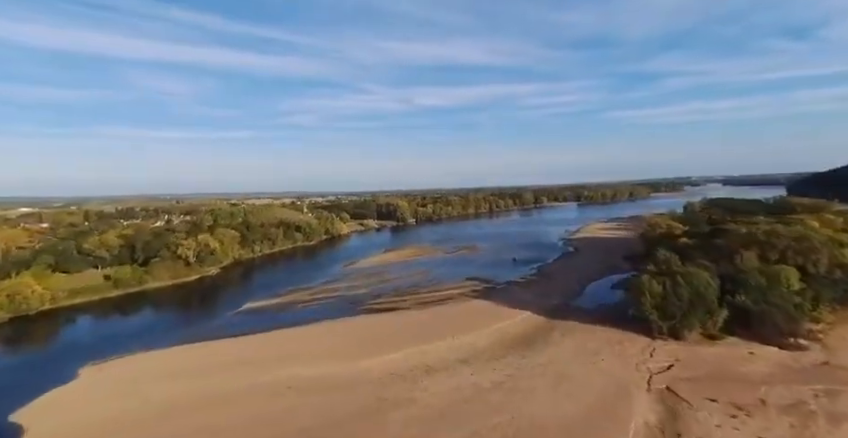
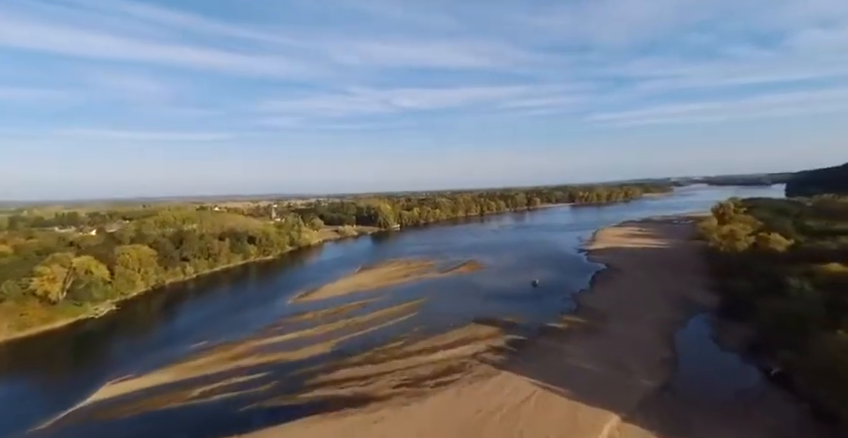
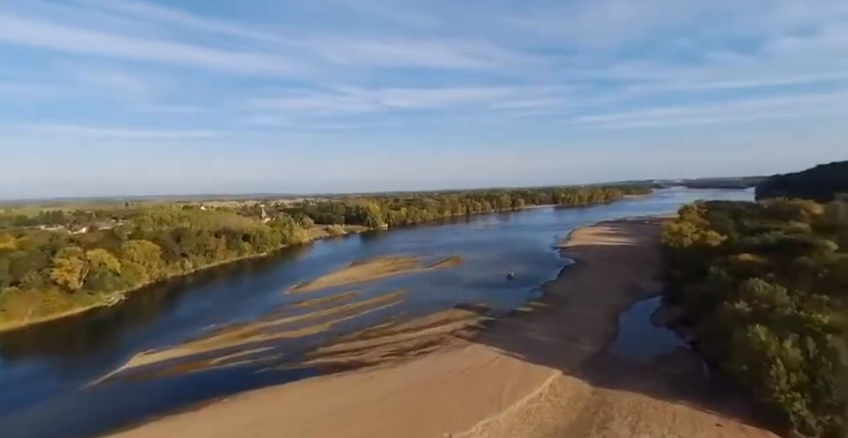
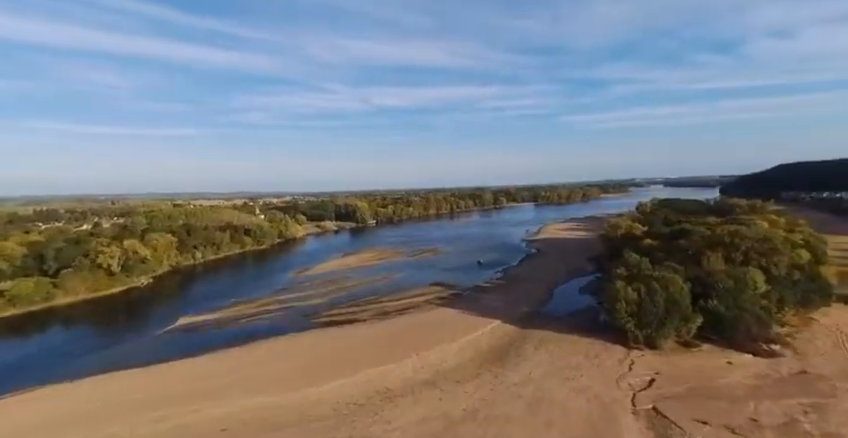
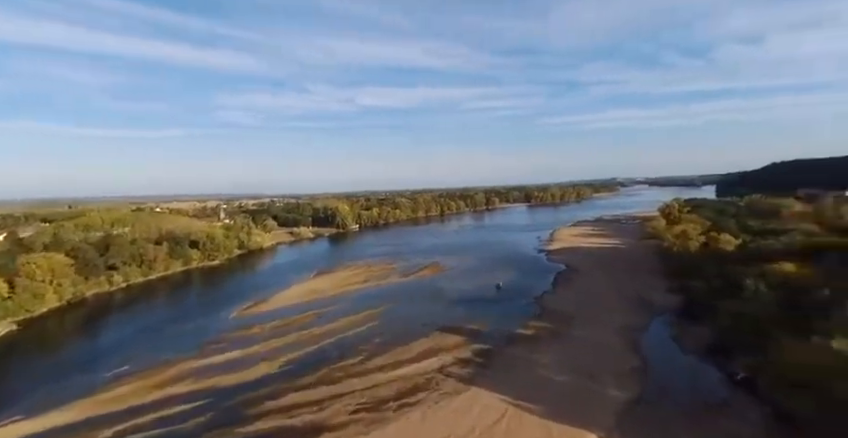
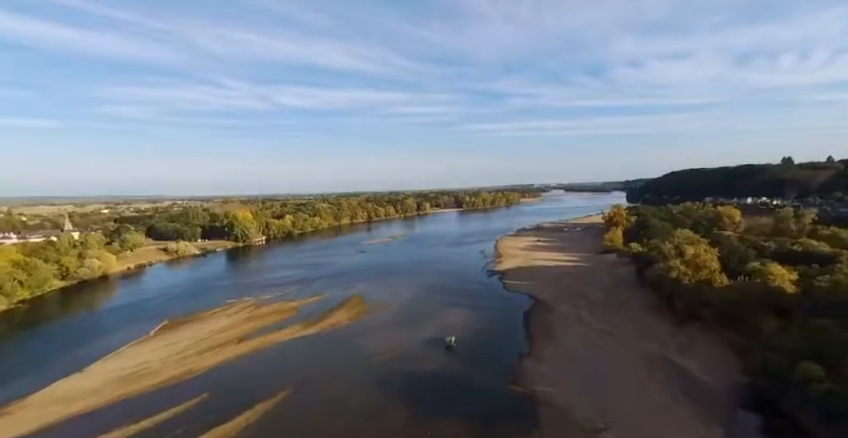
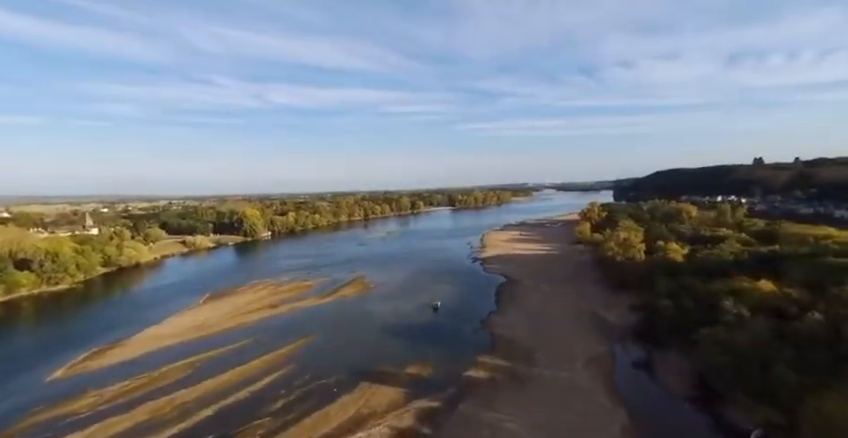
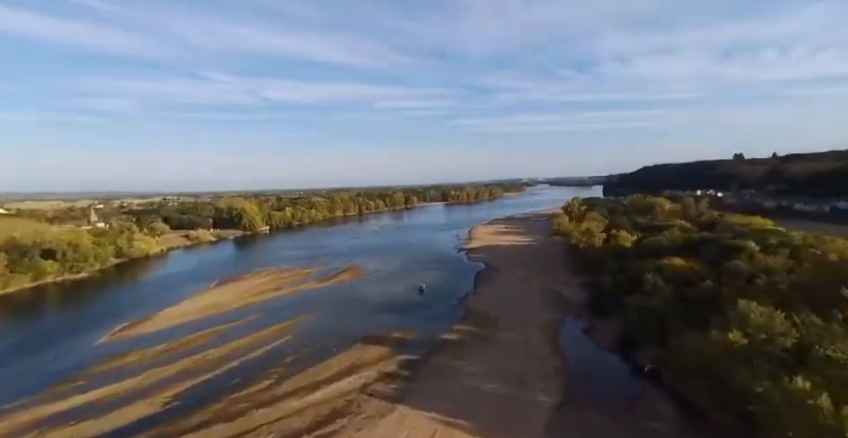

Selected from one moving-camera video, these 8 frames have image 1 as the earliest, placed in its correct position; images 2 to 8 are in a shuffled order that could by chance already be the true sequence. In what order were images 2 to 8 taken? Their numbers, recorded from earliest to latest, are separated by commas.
4, 3, 2, 5, 8, 7, 6
